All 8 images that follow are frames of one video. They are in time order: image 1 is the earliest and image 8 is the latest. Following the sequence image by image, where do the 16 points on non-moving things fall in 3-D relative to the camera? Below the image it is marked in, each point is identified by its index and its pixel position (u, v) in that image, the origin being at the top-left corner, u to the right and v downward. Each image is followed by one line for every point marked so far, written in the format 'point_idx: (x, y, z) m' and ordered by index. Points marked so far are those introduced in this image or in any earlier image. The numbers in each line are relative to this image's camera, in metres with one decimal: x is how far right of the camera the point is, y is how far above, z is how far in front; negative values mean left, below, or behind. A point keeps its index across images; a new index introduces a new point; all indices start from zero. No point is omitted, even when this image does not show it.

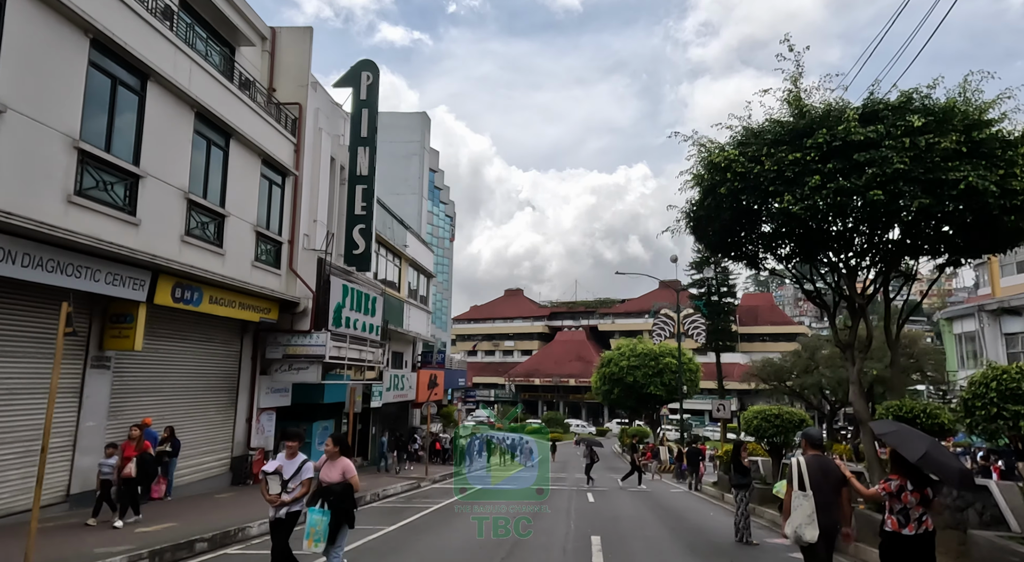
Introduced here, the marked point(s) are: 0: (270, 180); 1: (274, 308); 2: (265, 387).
0: (-6.4, +2.7, +18.1) m
1: (-6.4, -0.7, +18.3) m
2: (-6.9, -3.0, +19.1) m
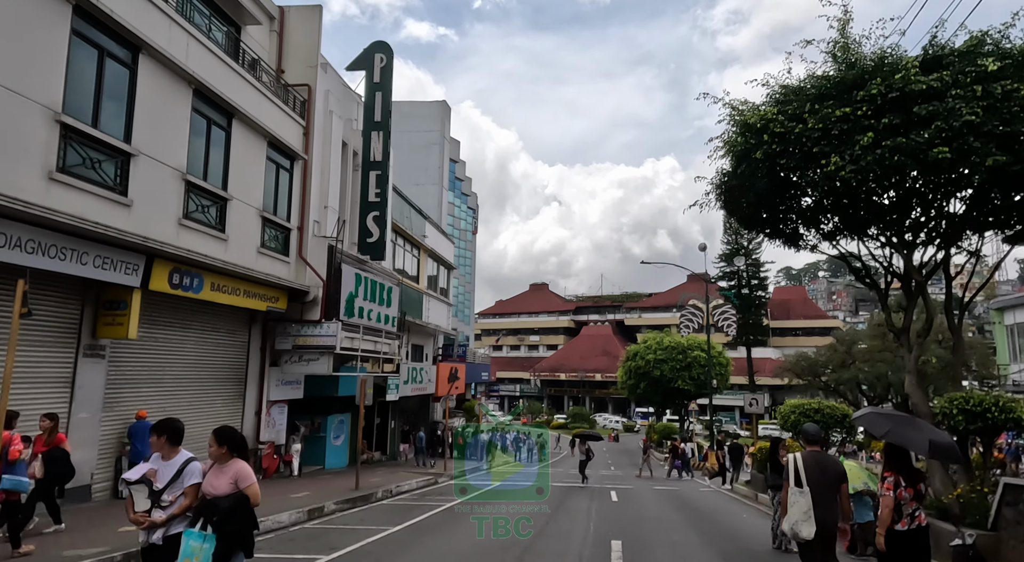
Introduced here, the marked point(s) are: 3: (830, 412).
0: (-6.0, +3.0, +17.4) m
1: (-5.9, -0.4, +17.7) m
2: (-6.4, -2.7, +18.5) m
3: (+7.0, -2.8, +14.7) m
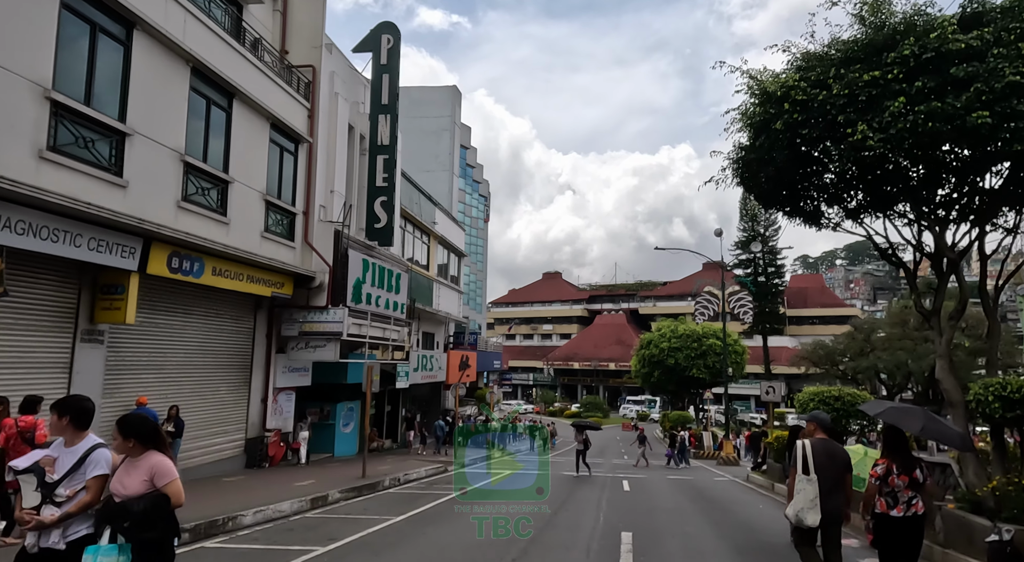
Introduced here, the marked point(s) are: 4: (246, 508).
0: (-5.7, +3.3, +17.0) m
1: (-5.7, 0.0, +17.4) m
2: (-6.2, -2.3, +18.2) m
3: (+7.1, -2.5, +14.2) m
4: (-4.2, -3.6, +10.8) m
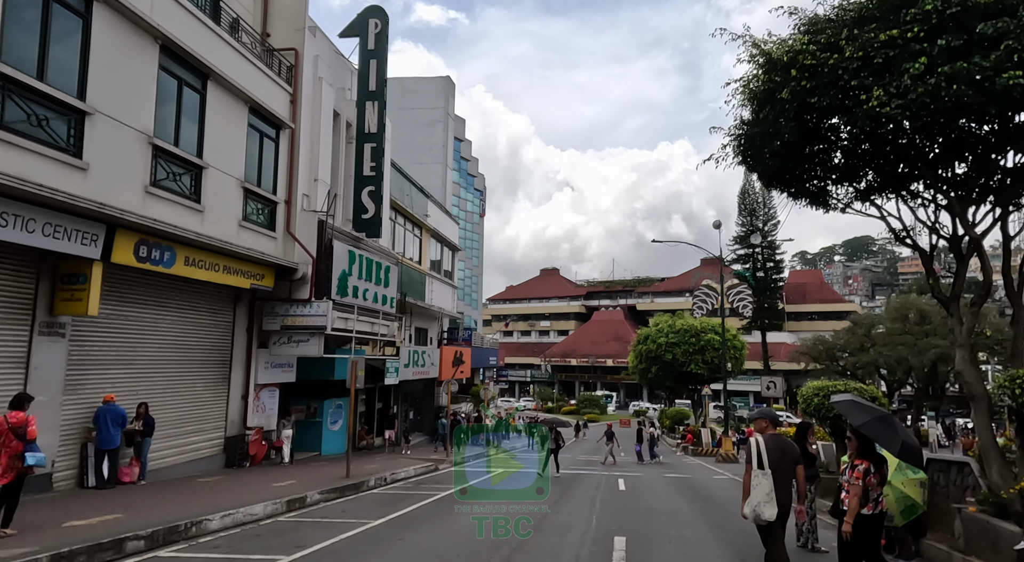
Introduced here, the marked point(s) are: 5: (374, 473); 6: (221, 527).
0: (-6.0, +3.6, +16.3) m
1: (-5.9, +0.2, +16.7) m
2: (-6.4, -2.1, +17.5) m
3: (+6.9, -2.2, +13.6) m
4: (-4.4, -3.4, +10.1) m
5: (-3.4, -4.7, +16.9) m
6: (-4.1, -3.5, +9.7) m
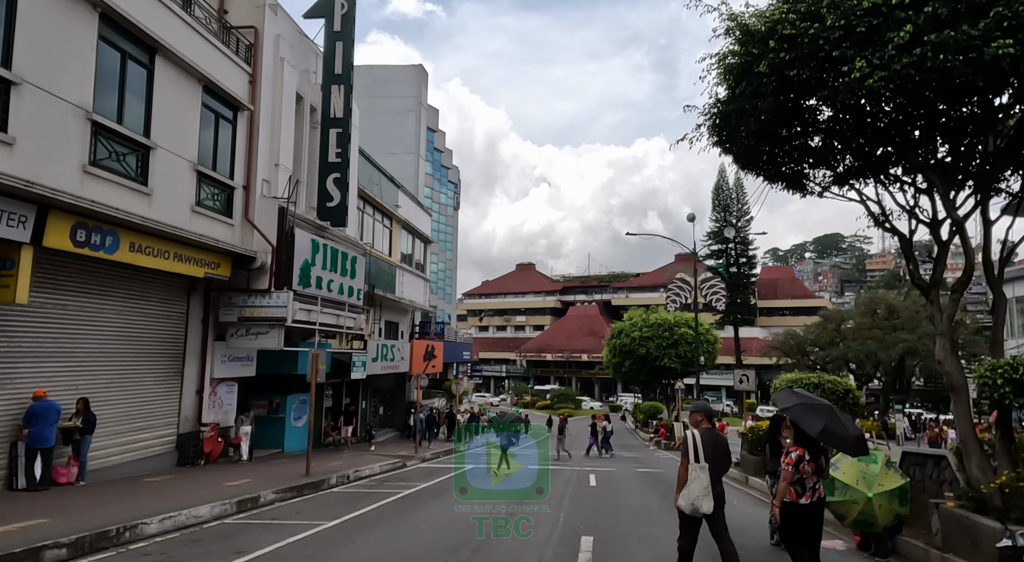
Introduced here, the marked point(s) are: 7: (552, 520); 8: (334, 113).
0: (-6.7, +3.8, +15.5) m
1: (-6.7, +0.4, +15.9) m
2: (-7.2, -1.8, +16.8) m
3: (+6.3, -2.1, +13.2) m
4: (-4.9, -3.2, +9.4) m
5: (-4.2, -4.5, +16.2) m
6: (-4.7, -3.3, +9.0) m
7: (+0.6, -3.6, +10.3) m
8: (-5.2, +4.9, +19.8) m
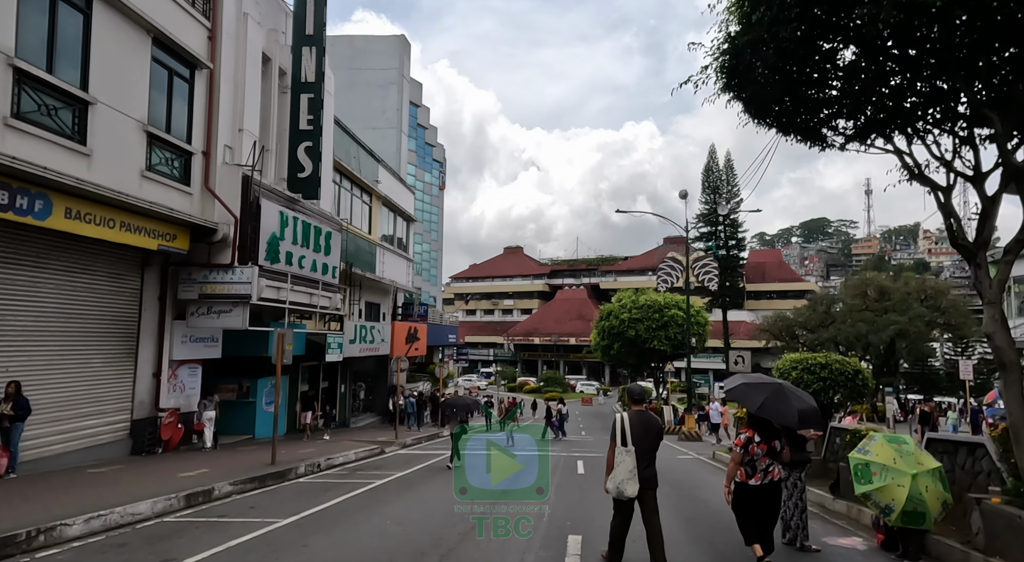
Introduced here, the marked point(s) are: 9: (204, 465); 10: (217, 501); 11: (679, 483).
0: (-7.0, +4.4, +14.2) m
1: (-7.0, +1.0, +14.6) m
2: (-7.6, -1.2, +15.5) m
3: (+5.9, -1.6, +12.3) m
4: (-5.2, -2.8, +8.2) m
5: (-4.6, -3.9, +15.1) m
6: (-4.9, -2.9, +7.9) m
7: (+0.3, -3.2, +9.3) m
8: (-5.6, +5.5, +18.4) m
9: (-6.0, -3.6, +13.4) m
10: (-4.5, -3.4, +10.5) m
11: (+3.2, -3.9, +13.1) m
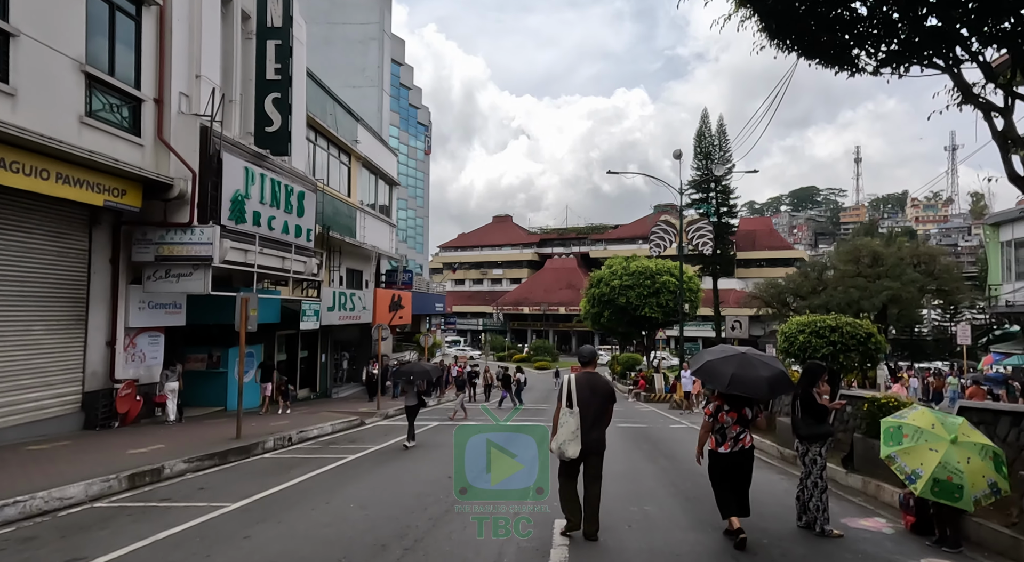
0: (-7.4, +5.1, +12.8) m
1: (-7.4, +1.8, +13.3) m
2: (-7.9, -0.4, +14.4) m
3: (+5.6, -0.8, +11.3) m
4: (-5.4, -2.3, +7.2) m
5: (-4.9, -3.1, +14.1) m
6: (-5.1, -2.4, +6.8) m
7: (+0.1, -2.6, +8.3) m
8: (-6.0, +6.5, +17.0) m
9: (-6.3, -2.9, +12.4) m
10: (-4.8, -2.8, +9.5) m
11: (+2.9, -3.1, +12.2) m
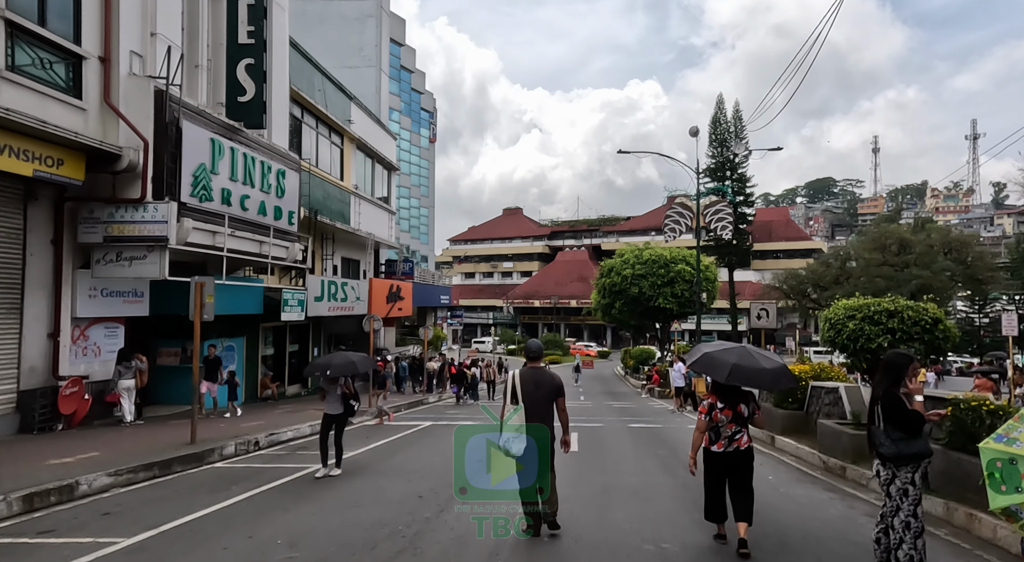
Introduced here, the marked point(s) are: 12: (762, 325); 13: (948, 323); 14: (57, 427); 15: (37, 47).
0: (-7.5, +5.4, +11.1) m
1: (-7.5, +2.1, +11.7) m
2: (-8.0, -0.1, +12.7) m
3: (+5.5, -0.5, +9.4) m
4: (-5.6, -2.0, +5.5) m
5: (-4.9, -2.8, +12.4) m
6: (-5.3, -2.1, +5.1) m
7: (-0.1, -2.3, +6.5) m
8: (-6.1, +6.8, +15.2) m
9: (-6.4, -2.6, +10.7) m
10: (-4.9, -2.5, +7.8) m
11: (+2.8, -2.8, +10.4) m
12: (+7.1, -1.3, +19.7) m
13: (+6.0, -0.6, +9.5) m
14: (-8.0, -2.6, +12.0) m
15: (-7.5, +3.7, +10.9) m
